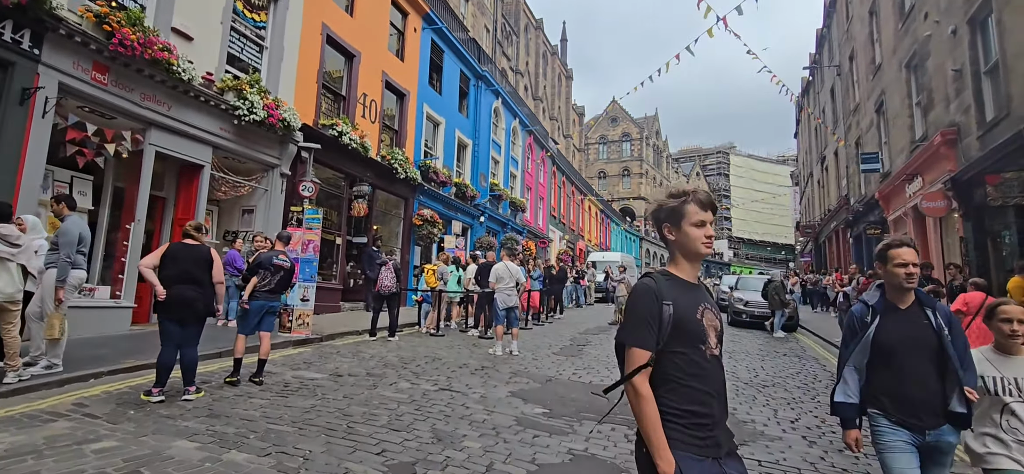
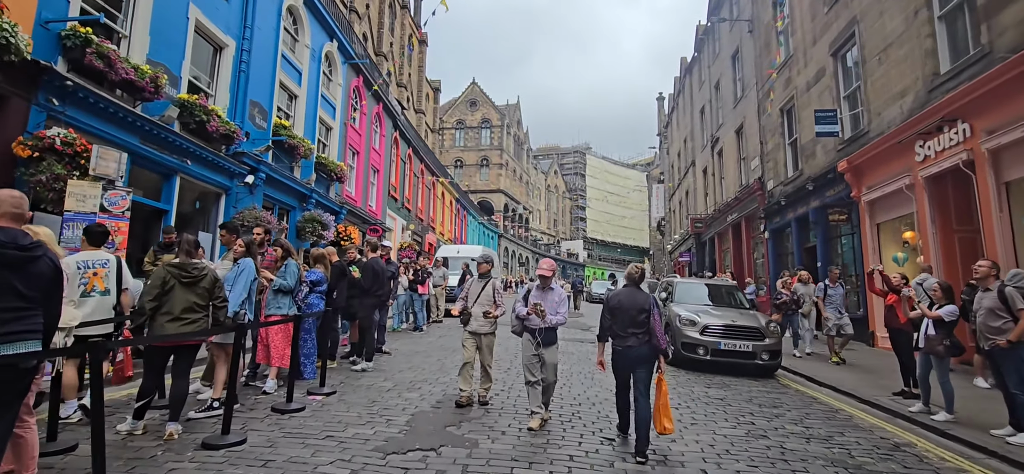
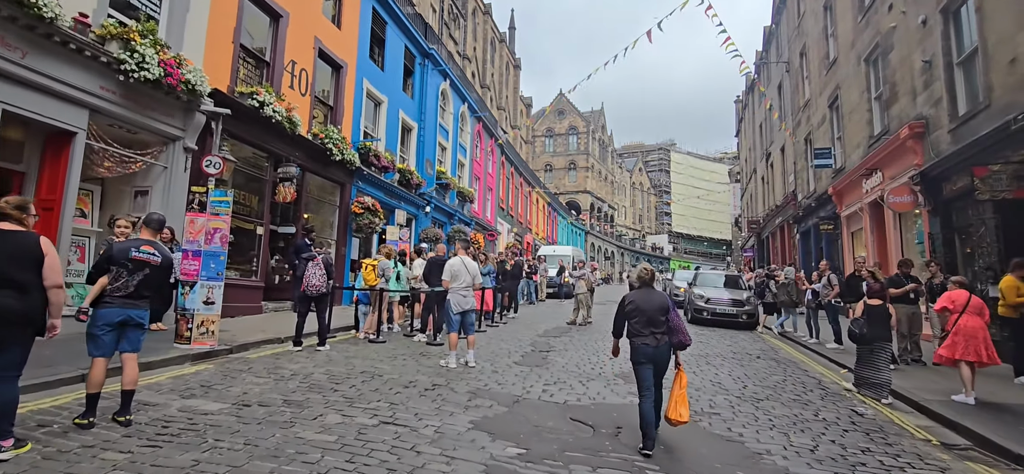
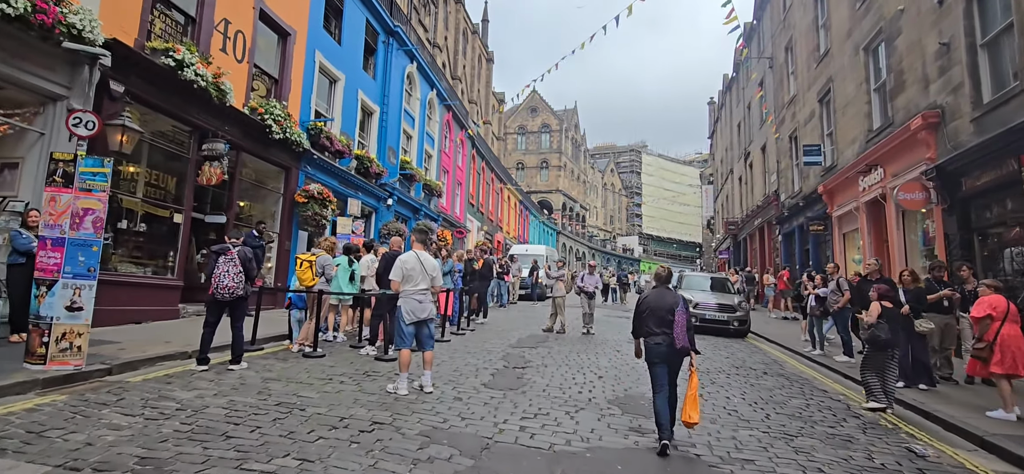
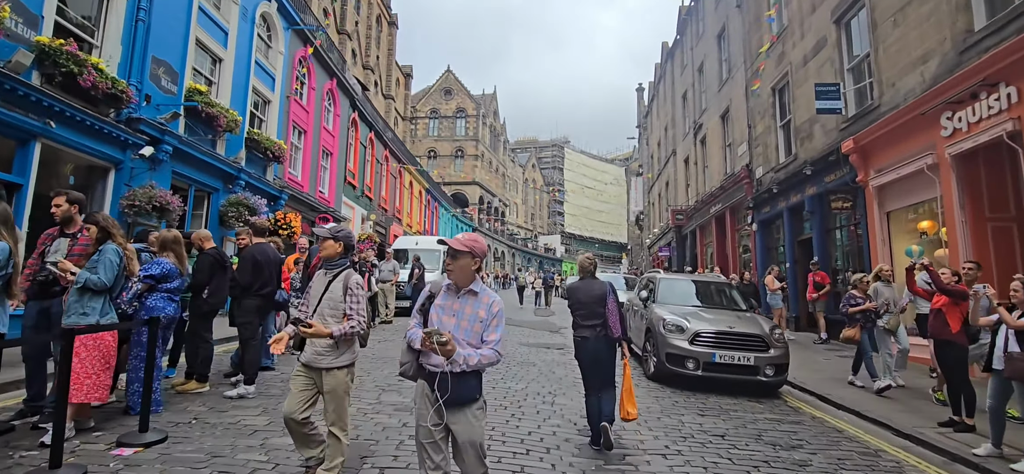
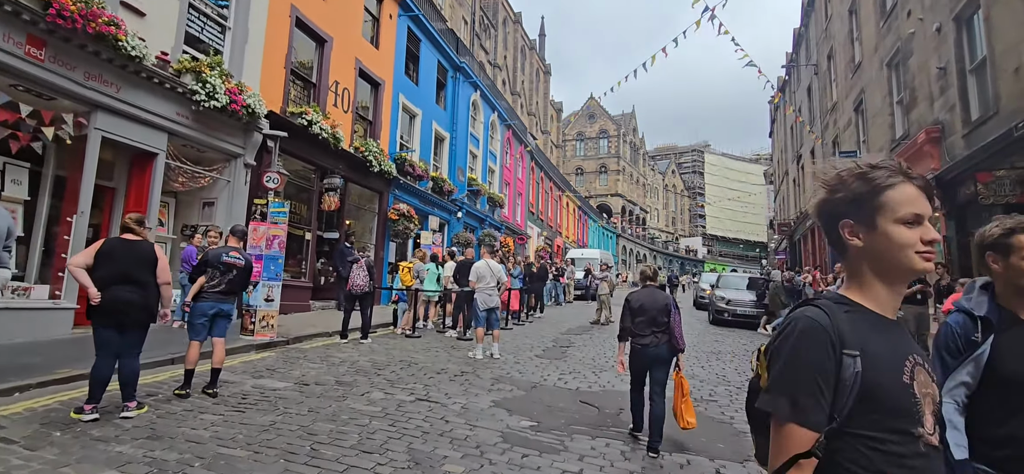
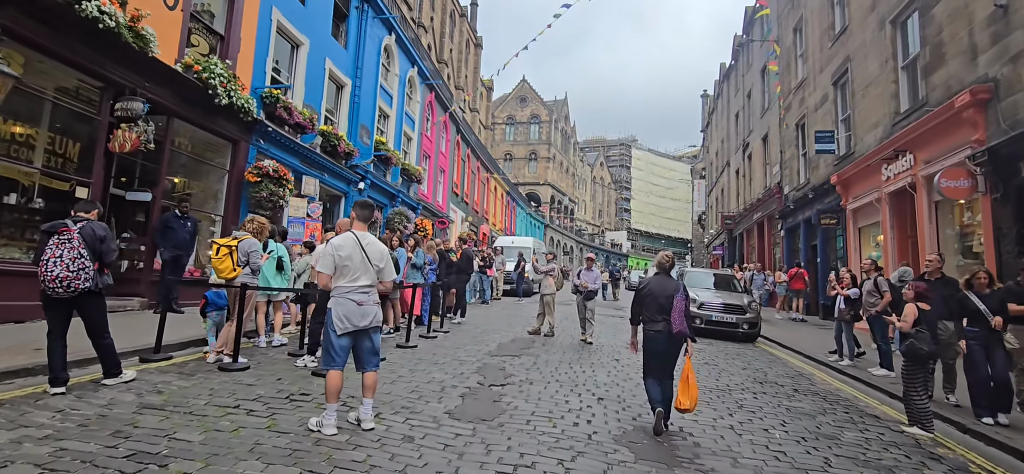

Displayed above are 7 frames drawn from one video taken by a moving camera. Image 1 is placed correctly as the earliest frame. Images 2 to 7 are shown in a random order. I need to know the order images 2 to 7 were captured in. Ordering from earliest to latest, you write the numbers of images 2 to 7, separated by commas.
6, 3, 4, 7, 2, 5
